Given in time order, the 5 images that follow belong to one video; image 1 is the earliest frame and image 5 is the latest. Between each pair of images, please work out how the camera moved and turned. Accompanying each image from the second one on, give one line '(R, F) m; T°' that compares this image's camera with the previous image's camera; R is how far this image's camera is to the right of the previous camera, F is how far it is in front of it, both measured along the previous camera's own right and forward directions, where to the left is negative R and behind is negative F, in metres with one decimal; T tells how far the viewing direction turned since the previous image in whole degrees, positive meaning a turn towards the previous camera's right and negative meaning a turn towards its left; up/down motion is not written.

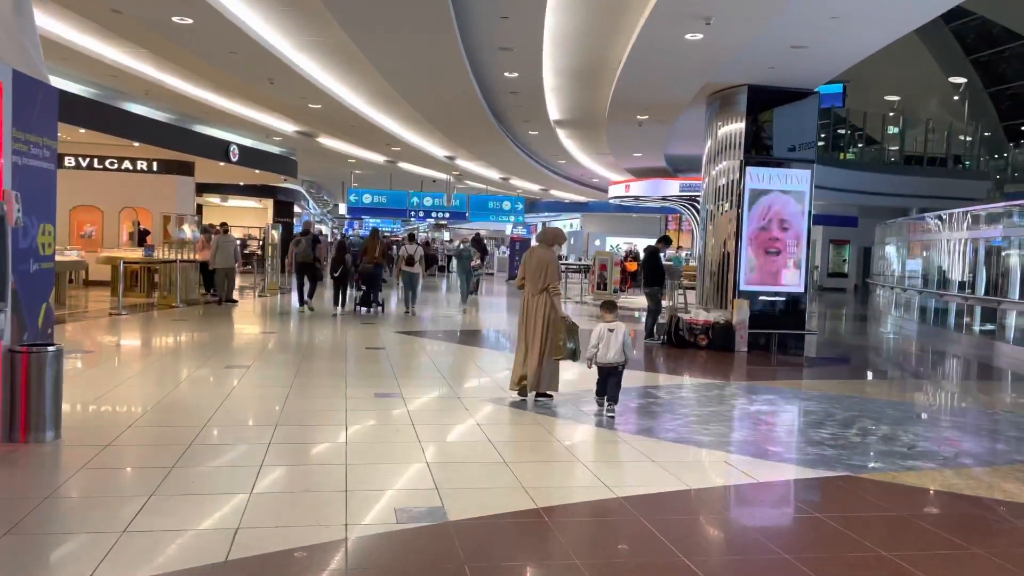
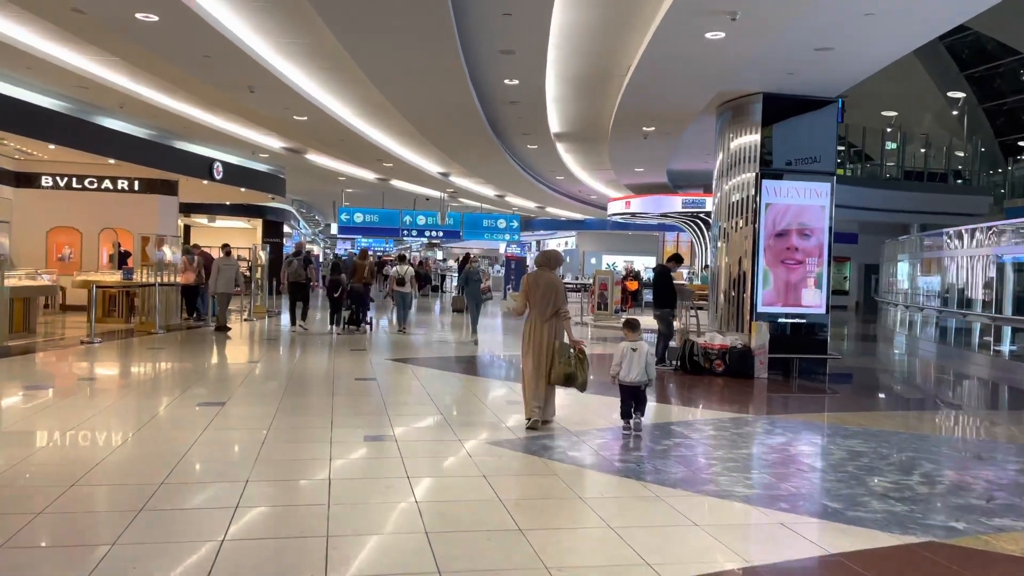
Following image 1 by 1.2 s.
(-0.1, +0.7) m; +1°
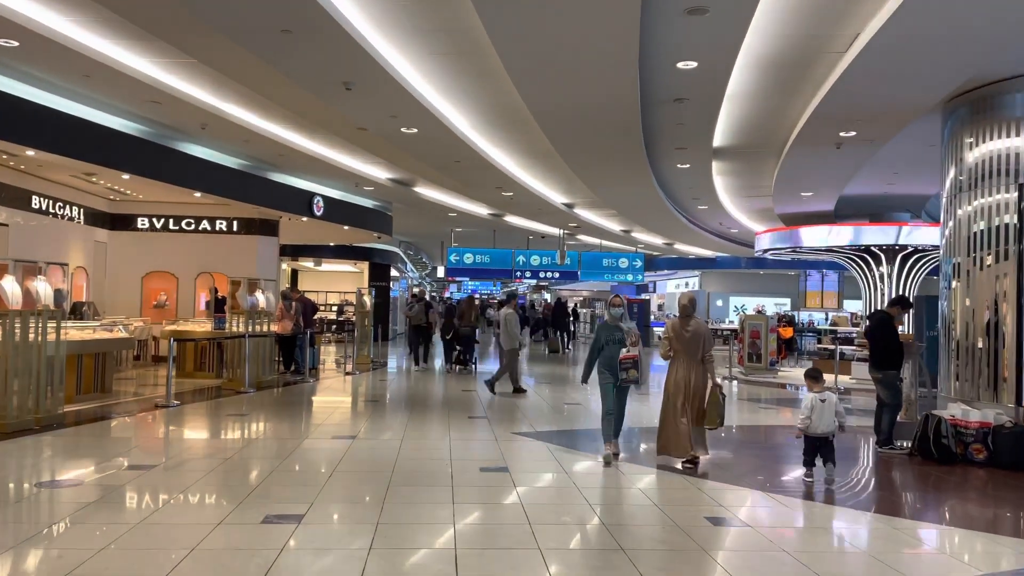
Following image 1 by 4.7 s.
(-0.6, +2.1) m; -7°
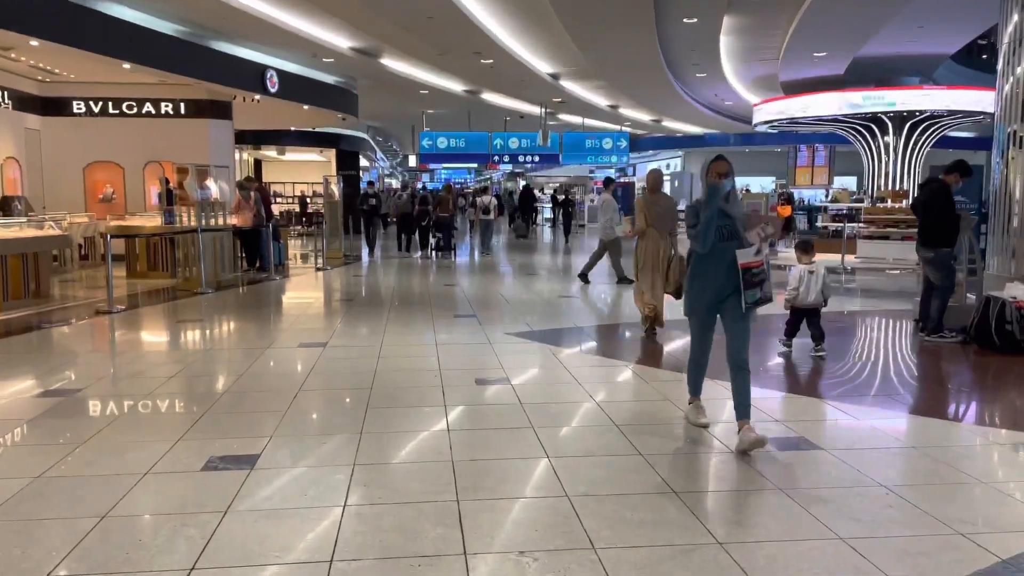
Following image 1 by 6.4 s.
(-0.1, +1.1) m; +2°
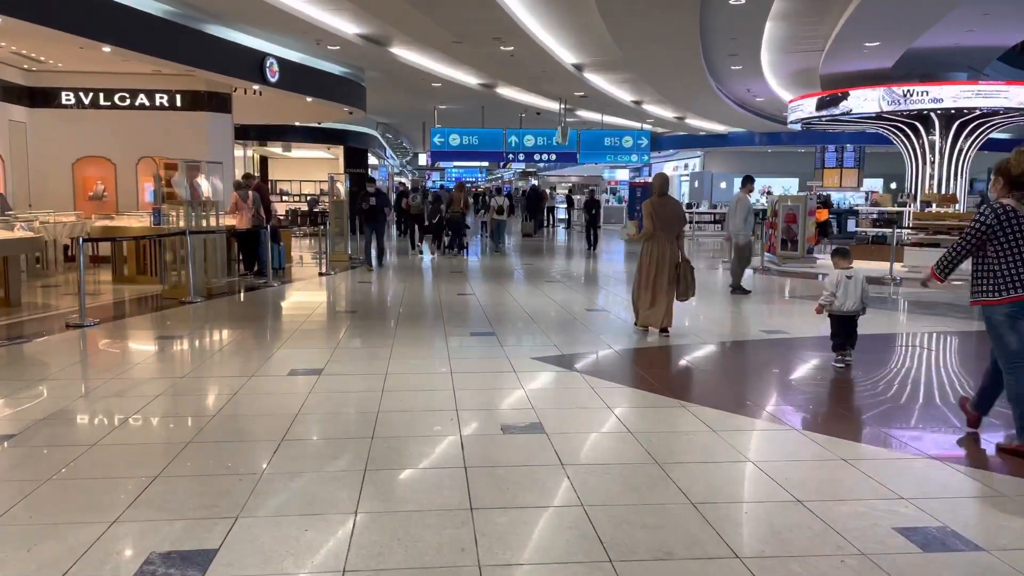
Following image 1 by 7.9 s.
(-0.1, +0.9) m; -1°
